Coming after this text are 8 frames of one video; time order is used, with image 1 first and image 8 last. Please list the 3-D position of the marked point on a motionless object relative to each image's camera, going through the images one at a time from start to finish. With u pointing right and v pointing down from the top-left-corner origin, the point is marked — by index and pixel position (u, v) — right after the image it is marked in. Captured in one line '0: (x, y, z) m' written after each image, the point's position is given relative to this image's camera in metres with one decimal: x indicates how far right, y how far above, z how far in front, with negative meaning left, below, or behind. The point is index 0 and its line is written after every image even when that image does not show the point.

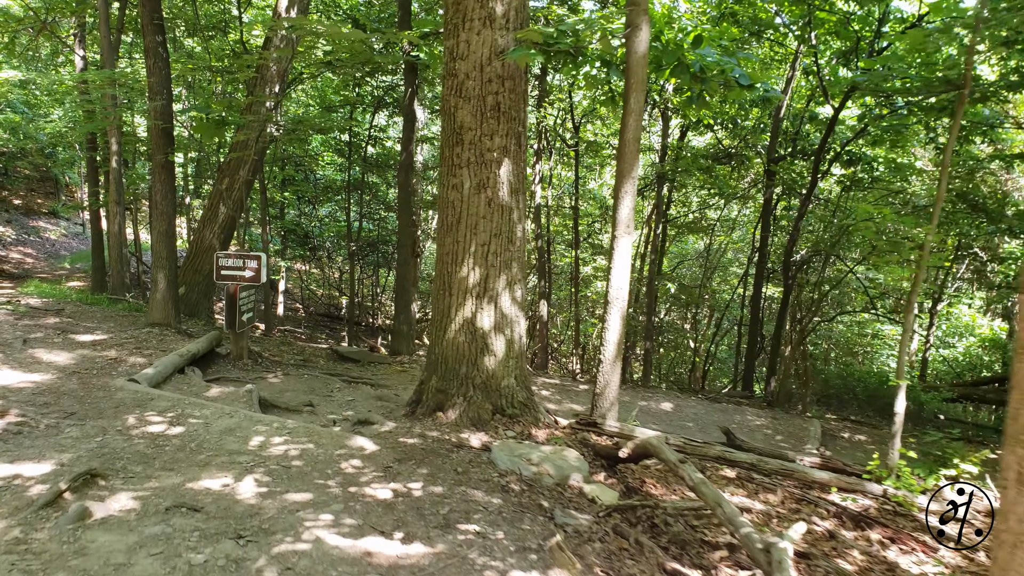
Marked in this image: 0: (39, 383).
0: (-3.1, -0.6, +5.2) m
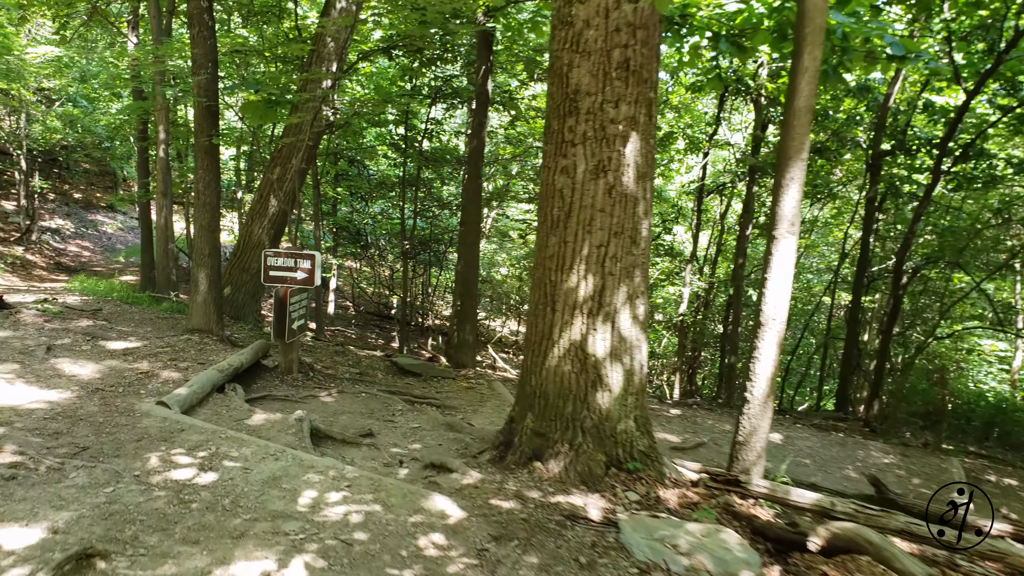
0: (-2.6, -0.6, +4.4) m
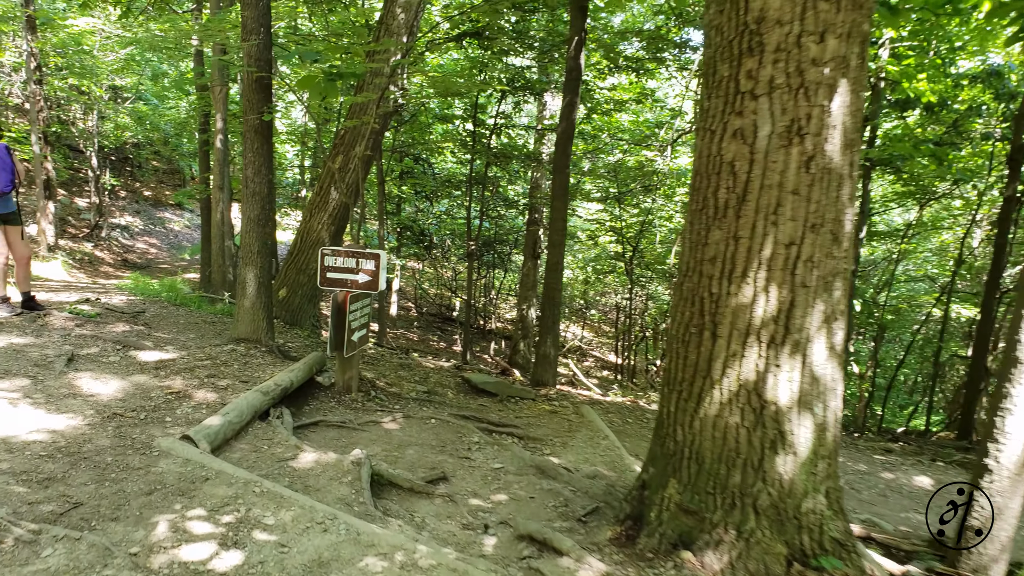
0: (-2.0, -0.6, +3.5) m
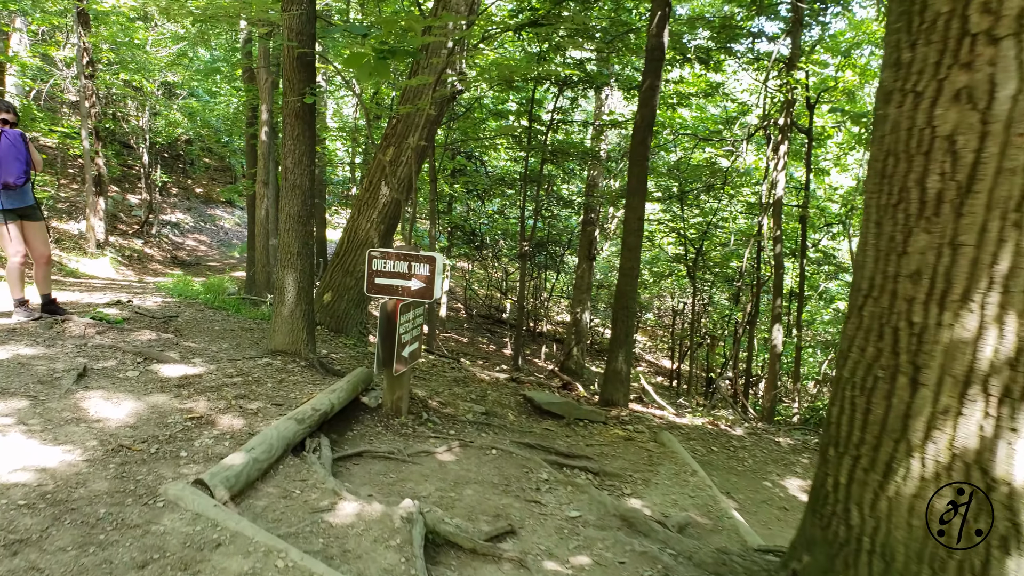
0: (-1.7, -0.7, +2.9) m
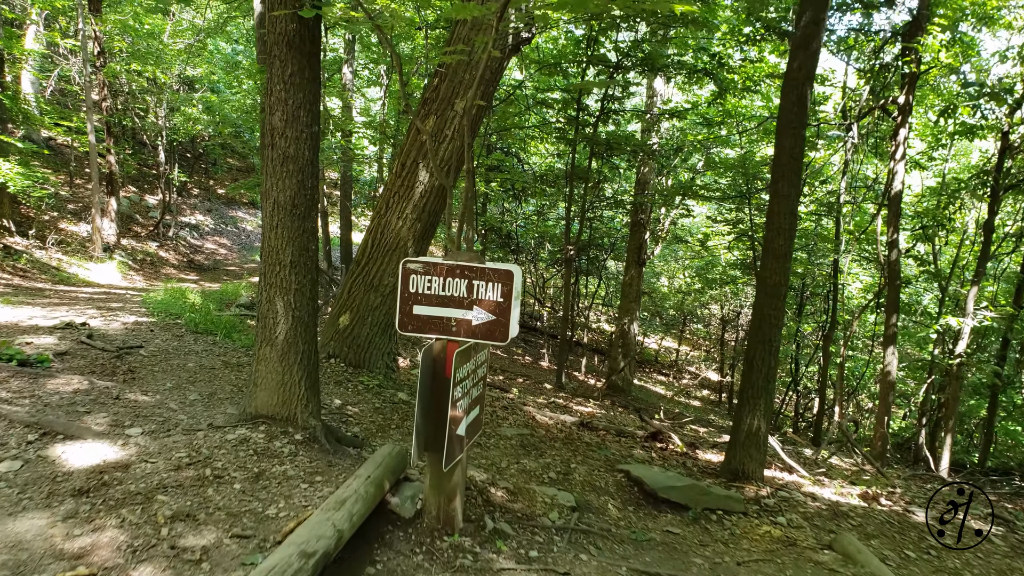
0: (-1.3, -0.8, +1.2) m
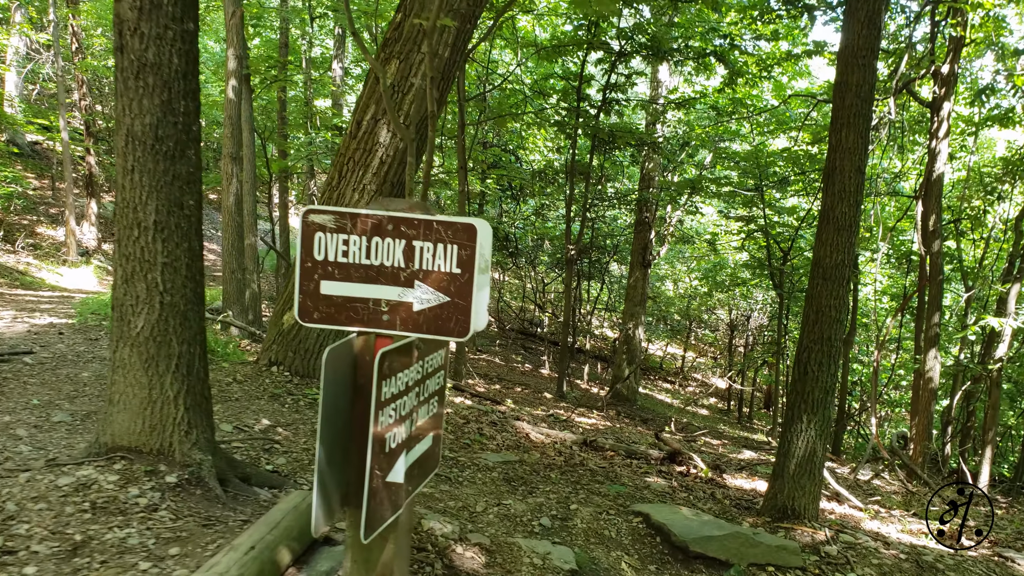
0: (-1.4, -0.7, +0.3) m
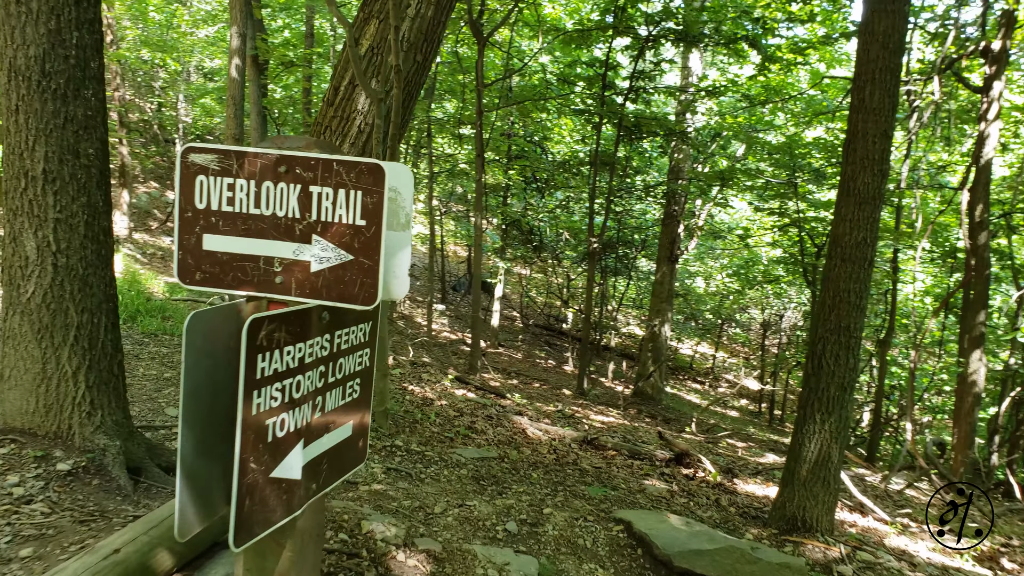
0: (-1.6, -0.6, +0.1) m
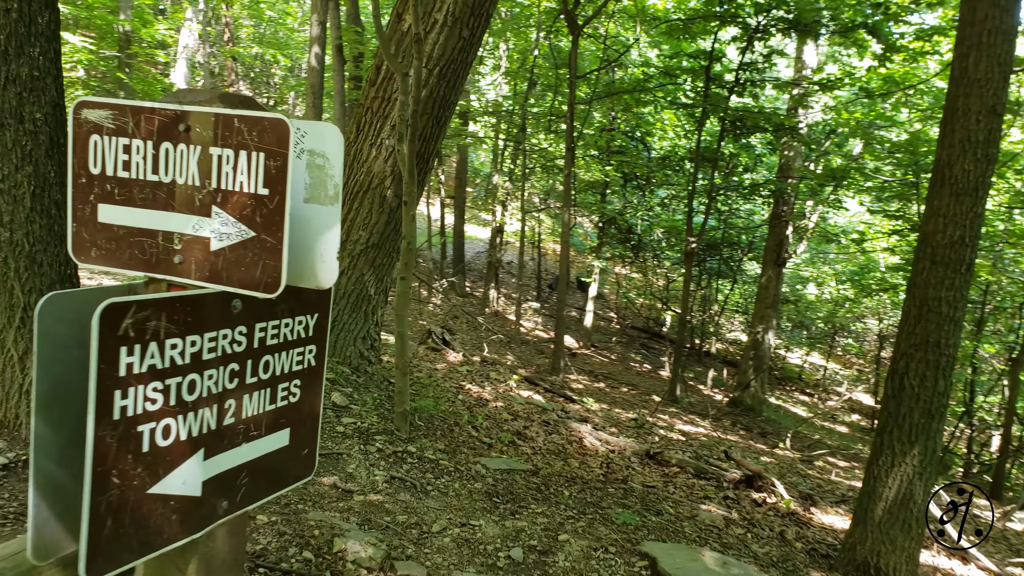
0: (-1.9, -0.5, 0.0) m
